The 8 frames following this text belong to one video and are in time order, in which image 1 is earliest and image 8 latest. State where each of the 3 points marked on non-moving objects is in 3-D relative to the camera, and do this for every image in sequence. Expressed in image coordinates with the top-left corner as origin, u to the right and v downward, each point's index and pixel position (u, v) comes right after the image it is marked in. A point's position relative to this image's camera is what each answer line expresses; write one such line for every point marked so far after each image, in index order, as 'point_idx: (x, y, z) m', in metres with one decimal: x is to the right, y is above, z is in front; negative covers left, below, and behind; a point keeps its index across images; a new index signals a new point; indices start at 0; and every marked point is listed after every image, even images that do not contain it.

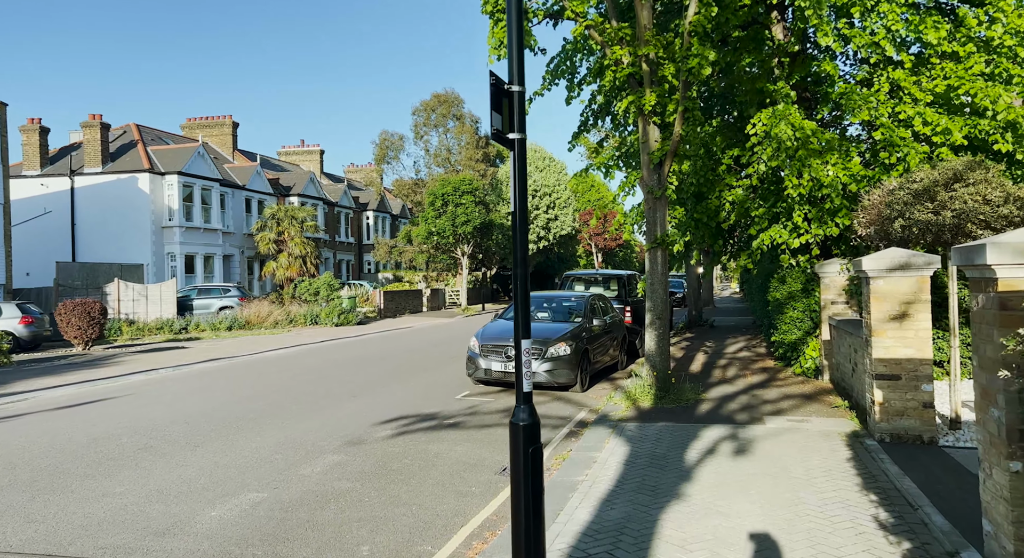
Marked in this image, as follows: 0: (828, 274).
0: (+4.4, +0.1, +10.5) m
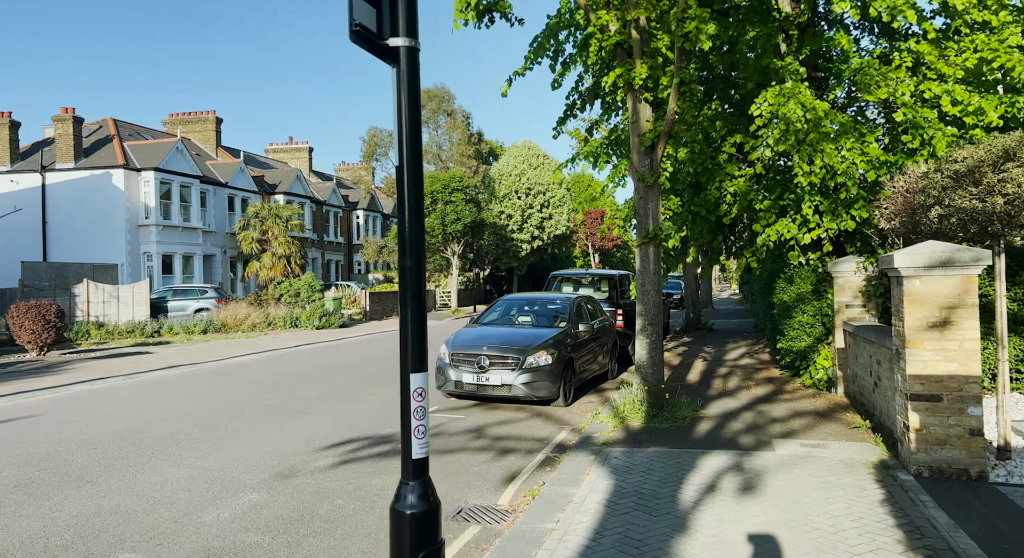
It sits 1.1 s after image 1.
0: (+4.1, +0.1, +9.3) m
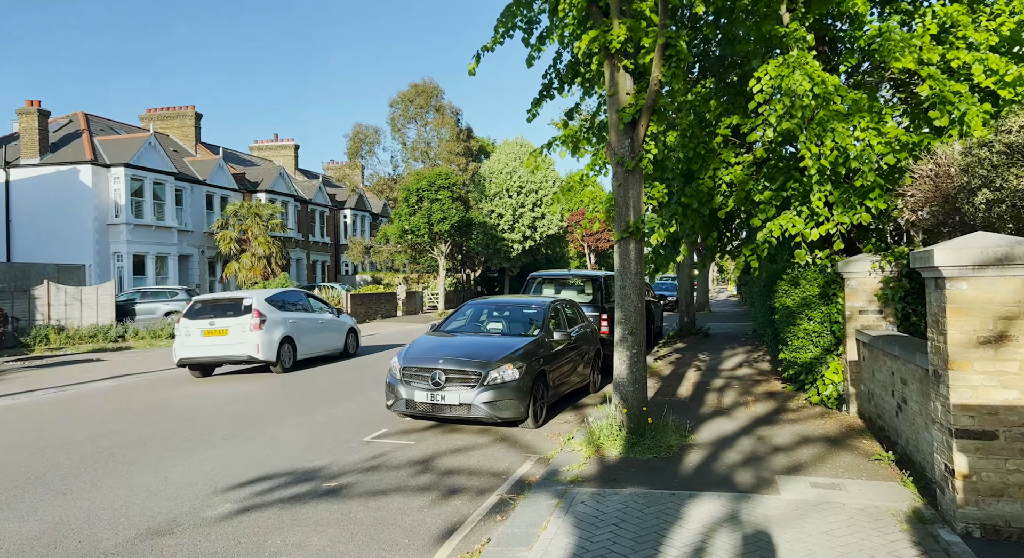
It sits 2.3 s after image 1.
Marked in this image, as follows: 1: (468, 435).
0: (+3.7, 0.0, +8.0) m
1: (-0.5, -1.6, +7.9) m
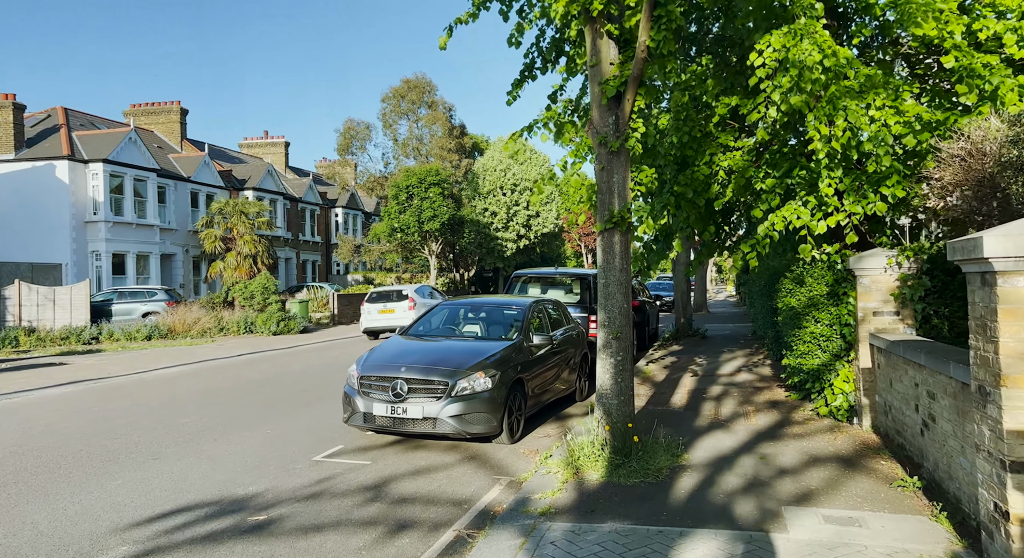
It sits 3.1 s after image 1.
0: (+3.4, +0.1, +7.1) m
1: (-0.7, -1.6, +7.0) m
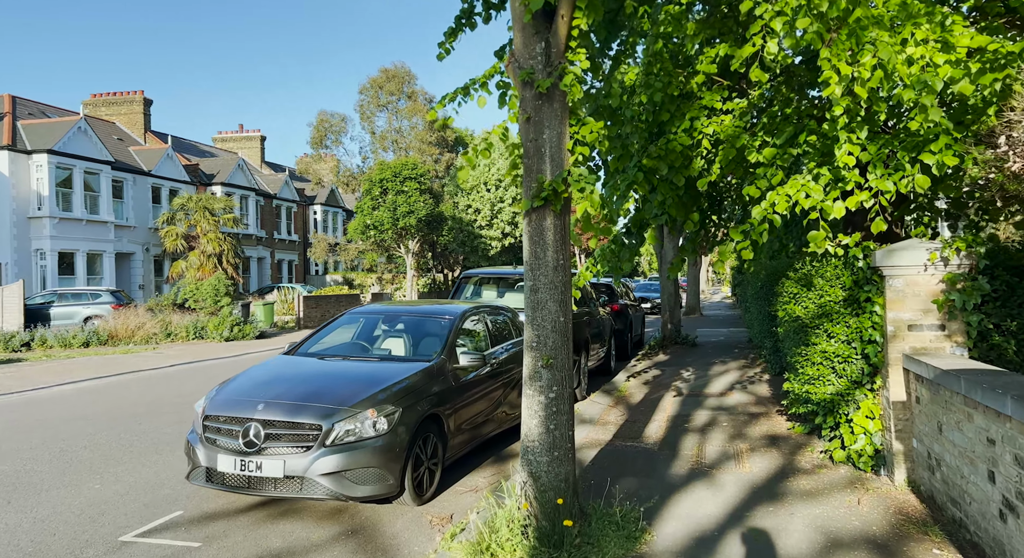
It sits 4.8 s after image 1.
0: (+2.7, +0.1, +5.2) m
1: (-1.4, -1.6, +5.0) m
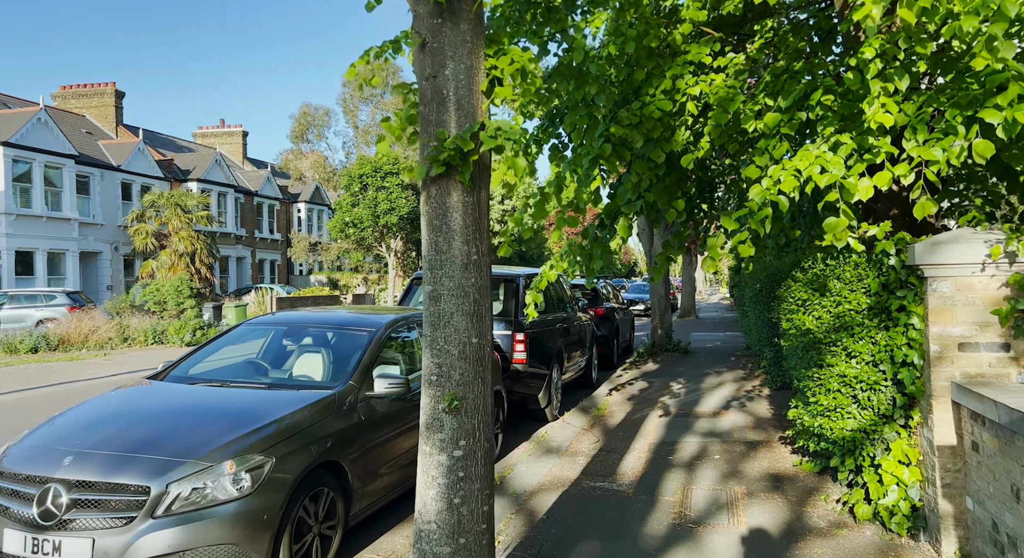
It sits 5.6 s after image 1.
0: (+2.3, 0.0, +3.9) m
1: (-1.8, -1.6, +3.7) m
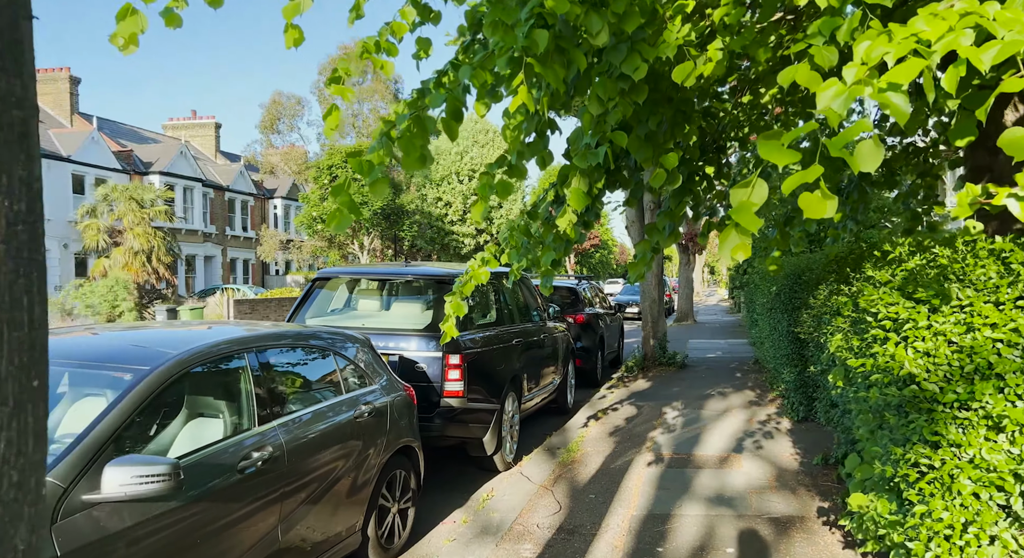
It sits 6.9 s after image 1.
0: (+1.8, 0.0, +1.6) m
1: (-2.4, -1.6, +1.4) m
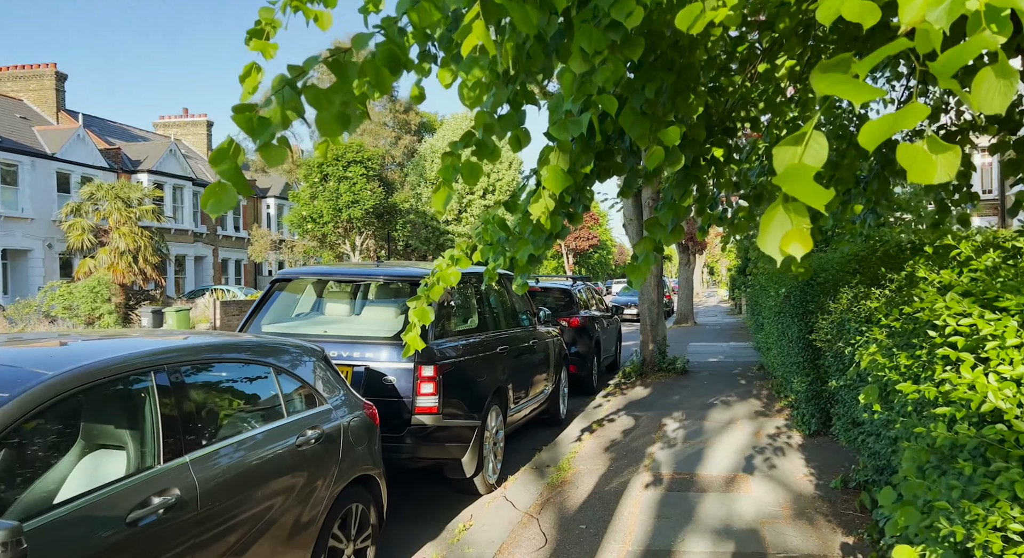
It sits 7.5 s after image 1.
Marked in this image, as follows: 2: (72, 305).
0: (+1.6, 0.0, +1.0) m
1: (-2.5, -1.7, +0.8) m
2: (-10.8, -0.7, +18.8) m
